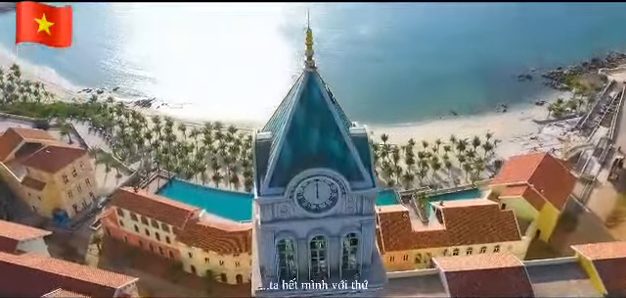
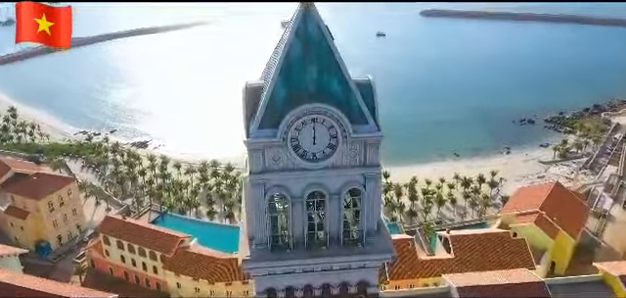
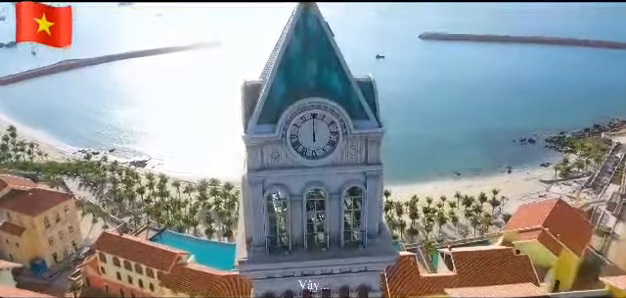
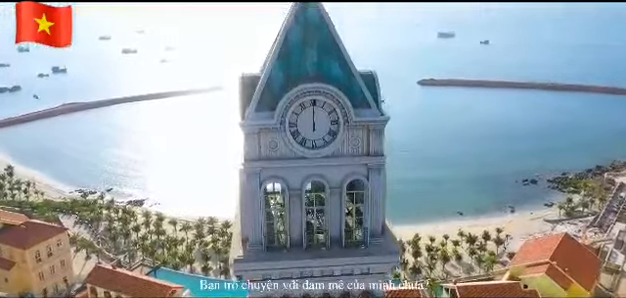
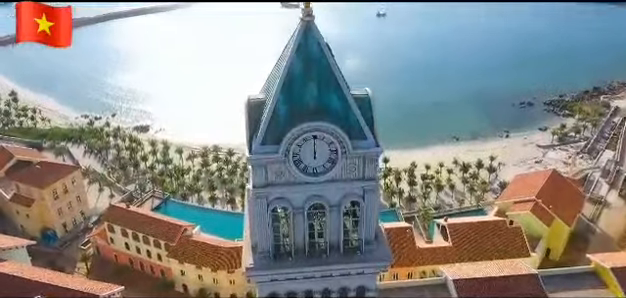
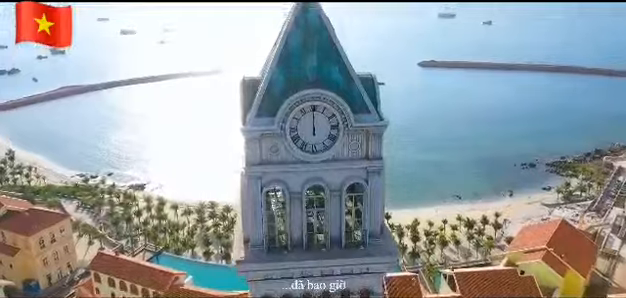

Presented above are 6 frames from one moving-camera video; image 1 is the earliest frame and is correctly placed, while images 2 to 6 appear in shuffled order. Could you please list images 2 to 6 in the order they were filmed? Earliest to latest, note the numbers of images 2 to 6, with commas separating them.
5, 2, 3, 6, 4
